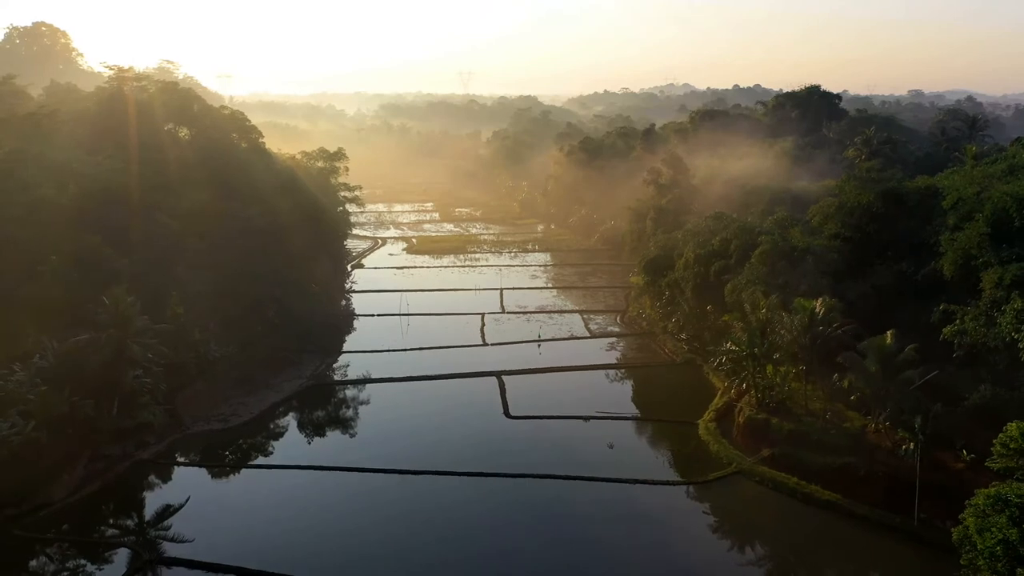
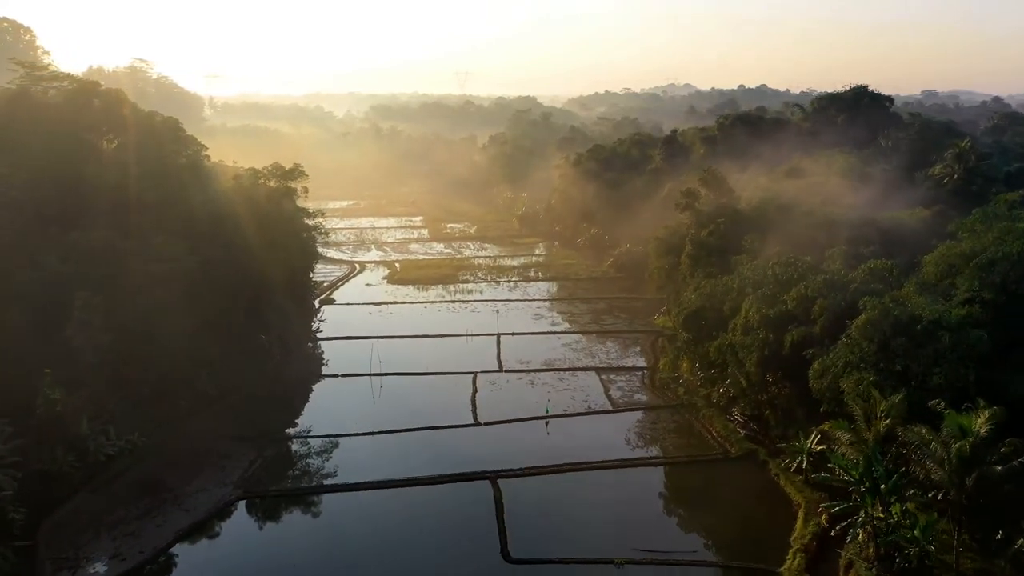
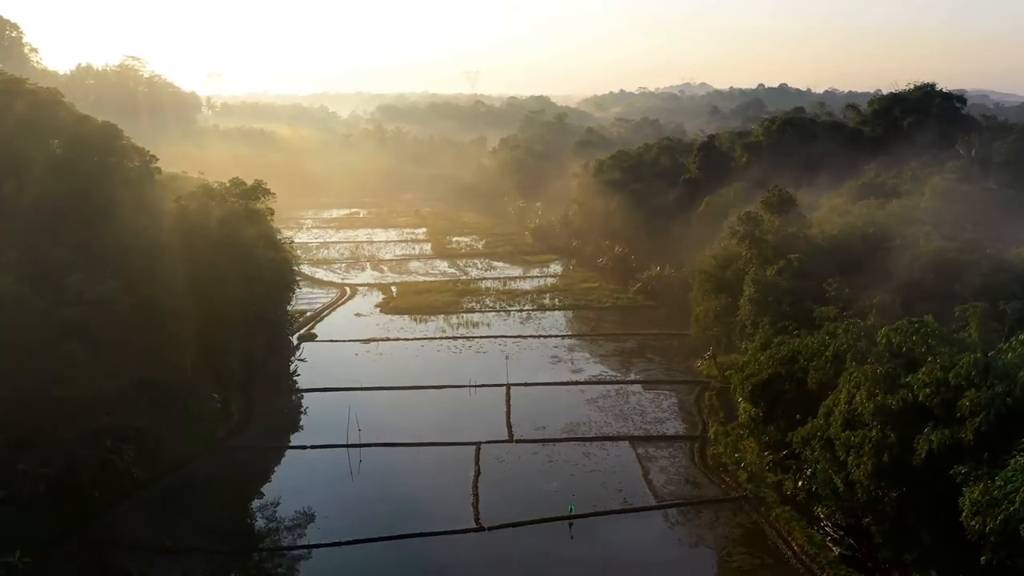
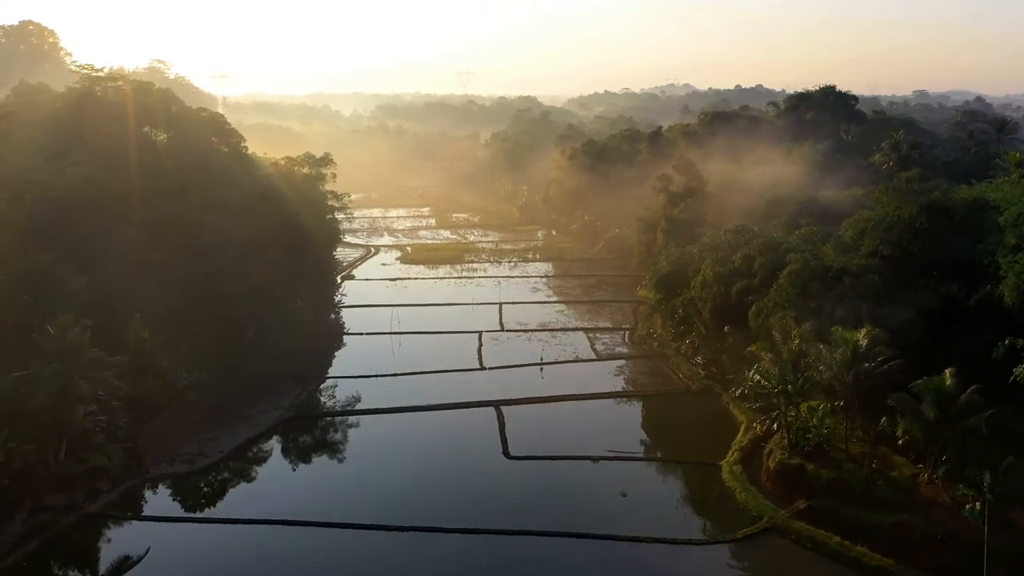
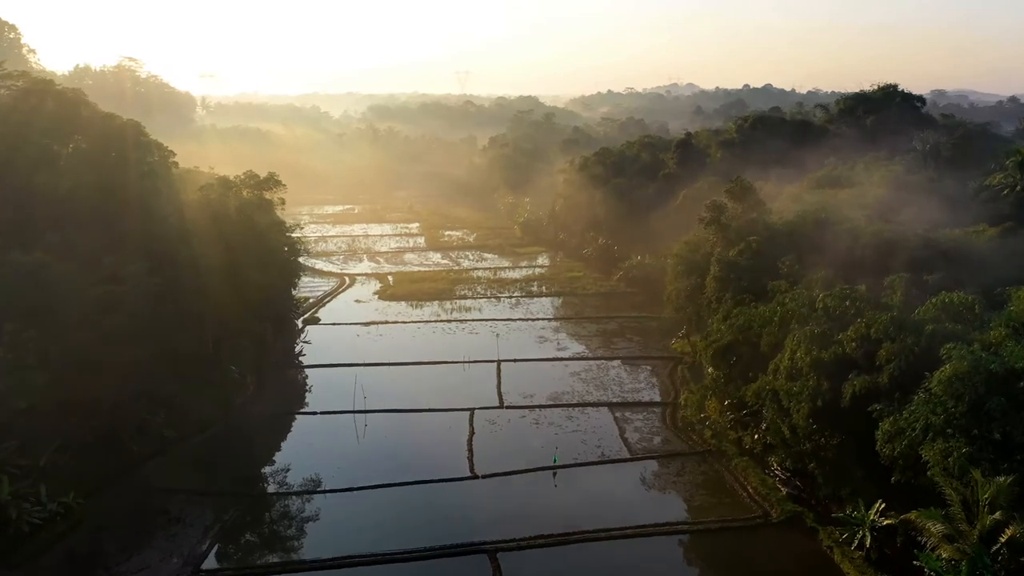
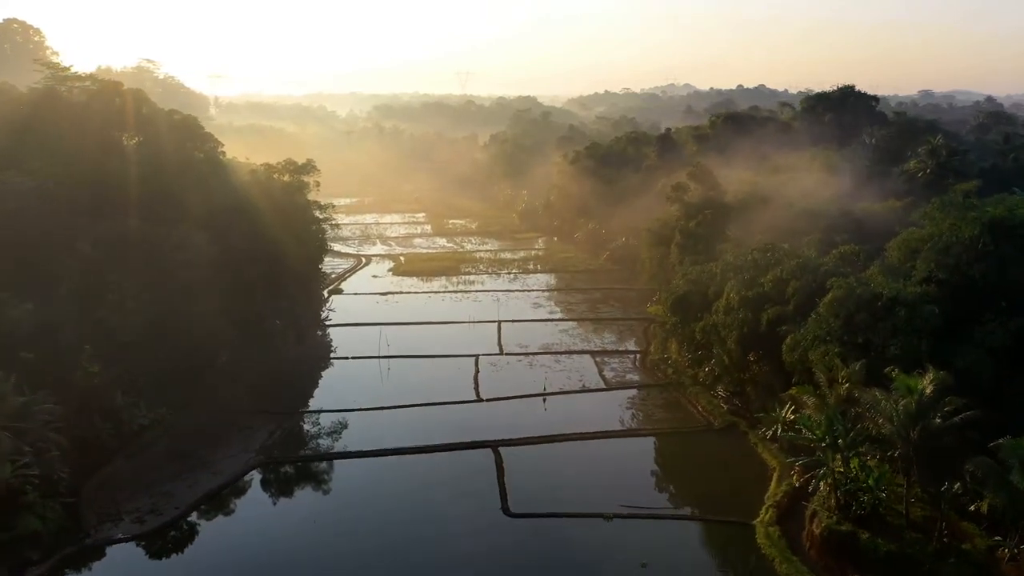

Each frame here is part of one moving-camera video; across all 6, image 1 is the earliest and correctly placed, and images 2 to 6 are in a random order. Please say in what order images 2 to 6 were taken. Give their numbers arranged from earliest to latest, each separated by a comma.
4, 6, 2, 5, 3
